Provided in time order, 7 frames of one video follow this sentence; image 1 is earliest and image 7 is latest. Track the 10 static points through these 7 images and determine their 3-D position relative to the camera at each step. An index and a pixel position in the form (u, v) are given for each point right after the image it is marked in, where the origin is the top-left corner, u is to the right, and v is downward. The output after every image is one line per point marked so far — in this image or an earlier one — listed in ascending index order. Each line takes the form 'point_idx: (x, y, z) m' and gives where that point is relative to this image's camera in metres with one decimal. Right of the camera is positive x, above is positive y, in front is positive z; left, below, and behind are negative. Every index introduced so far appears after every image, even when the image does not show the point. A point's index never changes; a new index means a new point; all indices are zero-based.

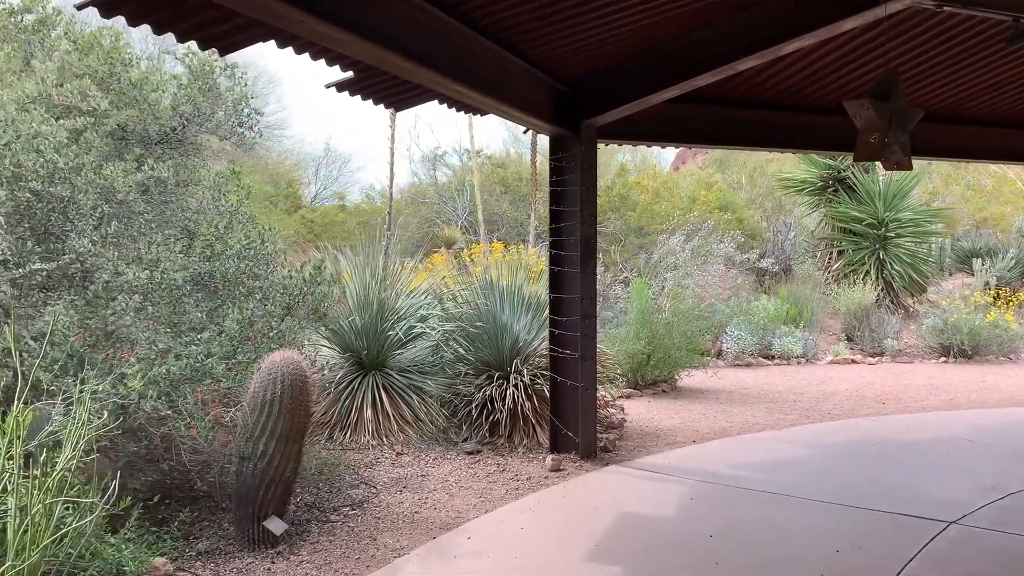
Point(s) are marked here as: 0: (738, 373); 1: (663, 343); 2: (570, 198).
0: (+2.0, -0.7, +8.2) m
1: (+1.1, -0.4, +7.0) m
2: (+0.3, +0.5, +4.8) m
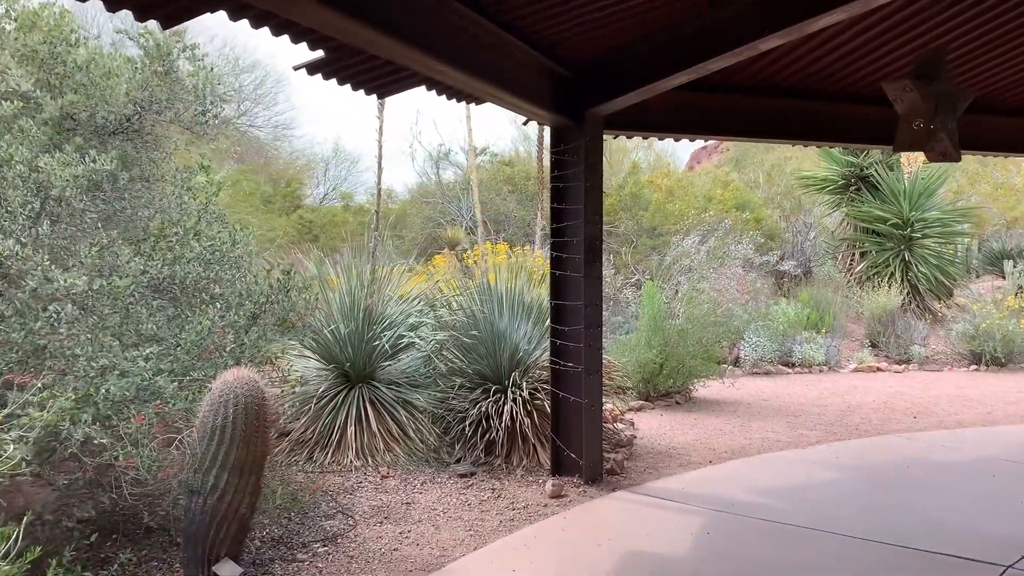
0: (+2.0, -0.8, +7.7) m
1: (+1.1, -0.4, +6.5) m
2: (+0.3, +0.4, +4.4) m
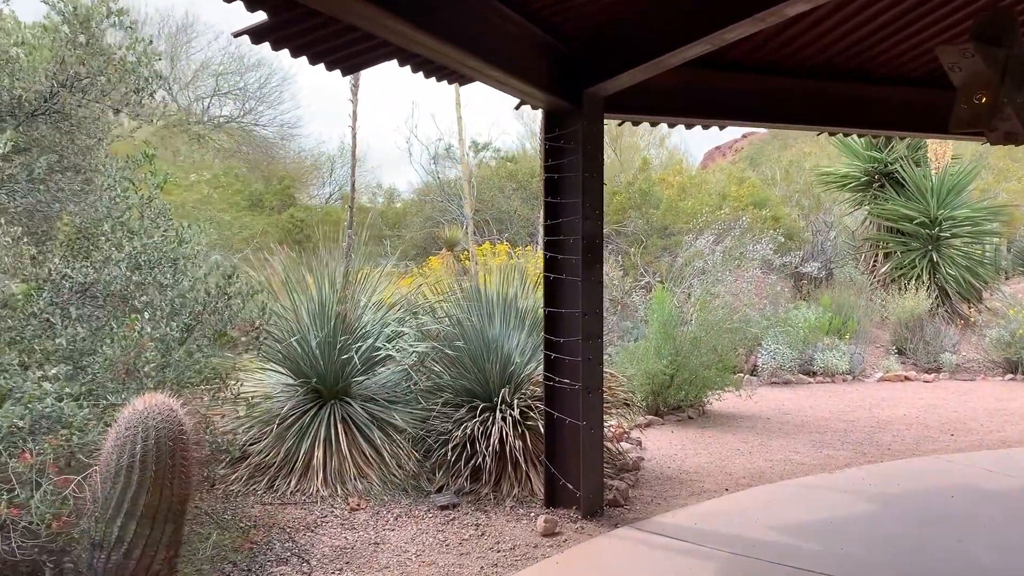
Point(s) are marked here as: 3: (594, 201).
0: (+2.0, -0.8, +7.2) m
1: (+1.1, -0.5, +5.9) m
2: (+0.2, +0.4, +3.8) m
3: (+0.3, +0.4, +3.8) m
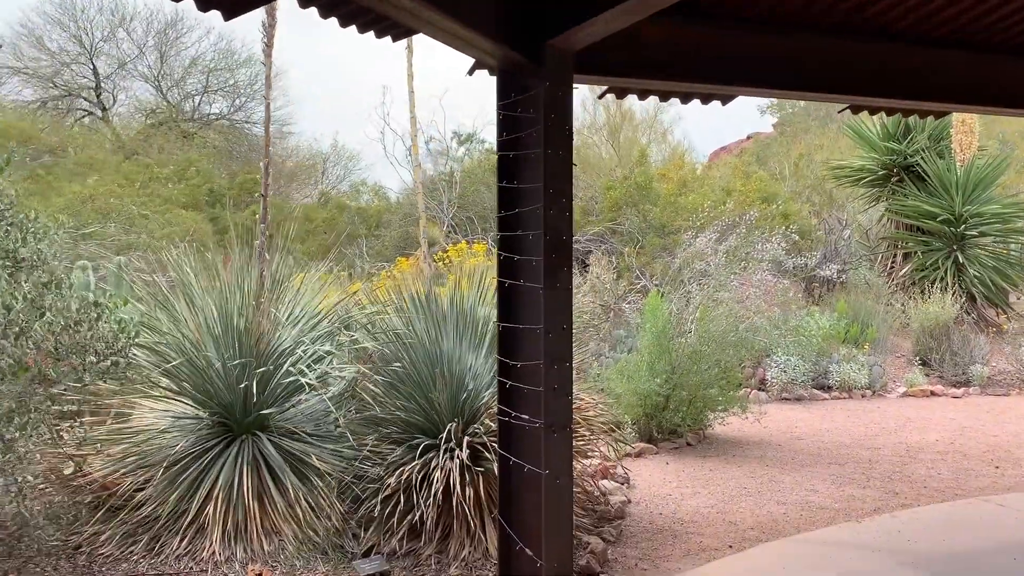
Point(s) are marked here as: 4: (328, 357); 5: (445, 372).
0: (+1.9, -0.8, +6.3) m
1: (+0.9, -0.5, +5.1) m
2: (+0.1, +0.4, +3.0) m
3: (+0.2, +0.3, +3.0) m
4: (-0.7, -0.3, +3.4) m
5: (-0.3, -0.3, +3.5) m
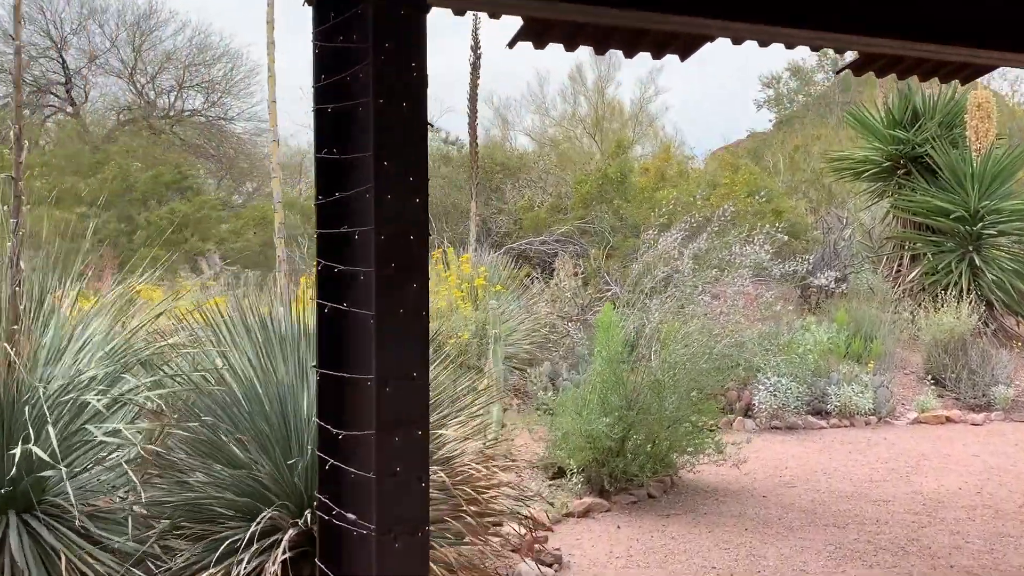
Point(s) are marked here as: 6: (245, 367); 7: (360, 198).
0: (+1.5, -0.9, +5.3) m
1: (+0.6, -0.6, +4.0) m
2: (-0.3, +0.3, +1.9) m
3: (-0.2, +0.3, +1.9) m
4: (-1.0, -0.3, +2.4) m
5: (-0.6, -0.4, +2.4) m
6: (-0.7, -0.2, +2.6) m
7: (-0.3, +0.2, +1.9) m
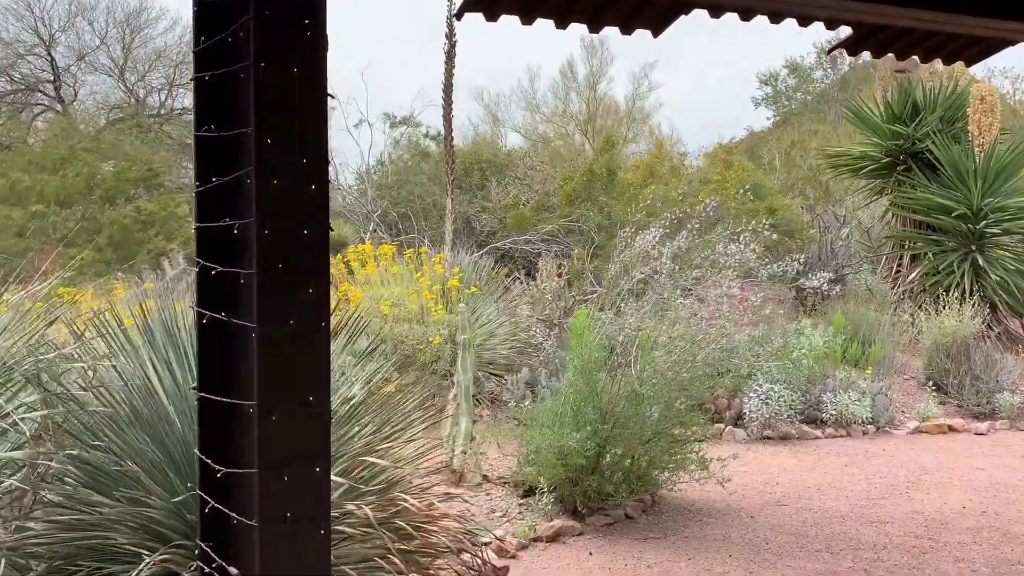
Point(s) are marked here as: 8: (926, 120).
0: (+1.4, -0.9, +4.9) m
1: (+0.4, -0.6, +3.7) m
2: (-0.5, +0.3, +1.6) m
3: (-0.4, +0.3, +1.6) m
4: (-1.2, -0.3, +2.1) m
5: (-0.8, -0.4, +2.1) m
6: (-0.9, -0.2, +2.2) m
7: (-0.5, +0.2, +1.6) m
8: (+3.7, +1.5, +8.3) m
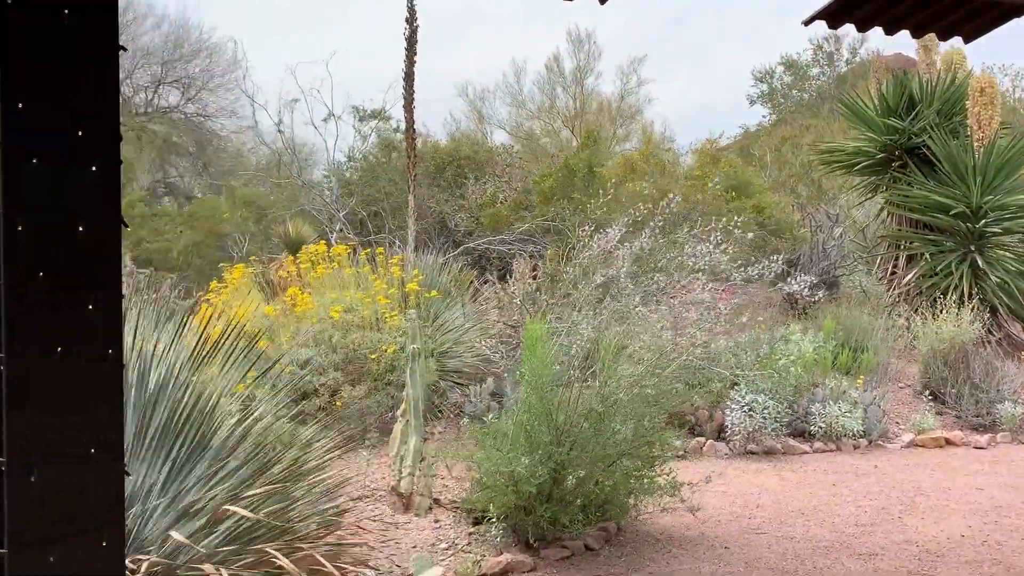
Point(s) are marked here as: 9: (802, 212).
0: (+1.2, -0.9, +4.5) m
1: (+0.2, -0.6, +3.3) m
2: (-0.7, +0.3, +1.2) m
3: (-0.5, +0.2, +1.2) m
4: (-1.4, -0.3, +1.7) m
5: (-1.0, -0.4, +1.7) m
6: (-1.1, -0.3, +1.8) m
7: (-0.6, +0.2, +1.2) m
8: (+3.5, +1.5, +8.0) m
9: (+3.0, +0.8, +9.8) m
